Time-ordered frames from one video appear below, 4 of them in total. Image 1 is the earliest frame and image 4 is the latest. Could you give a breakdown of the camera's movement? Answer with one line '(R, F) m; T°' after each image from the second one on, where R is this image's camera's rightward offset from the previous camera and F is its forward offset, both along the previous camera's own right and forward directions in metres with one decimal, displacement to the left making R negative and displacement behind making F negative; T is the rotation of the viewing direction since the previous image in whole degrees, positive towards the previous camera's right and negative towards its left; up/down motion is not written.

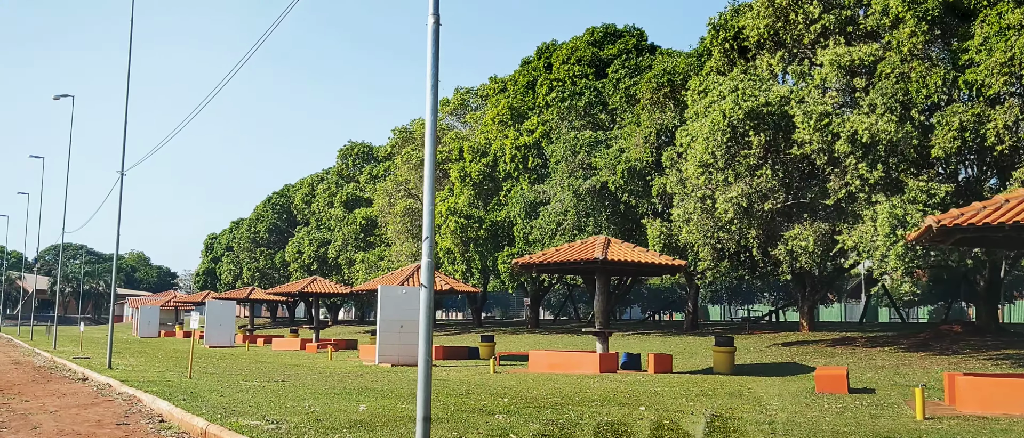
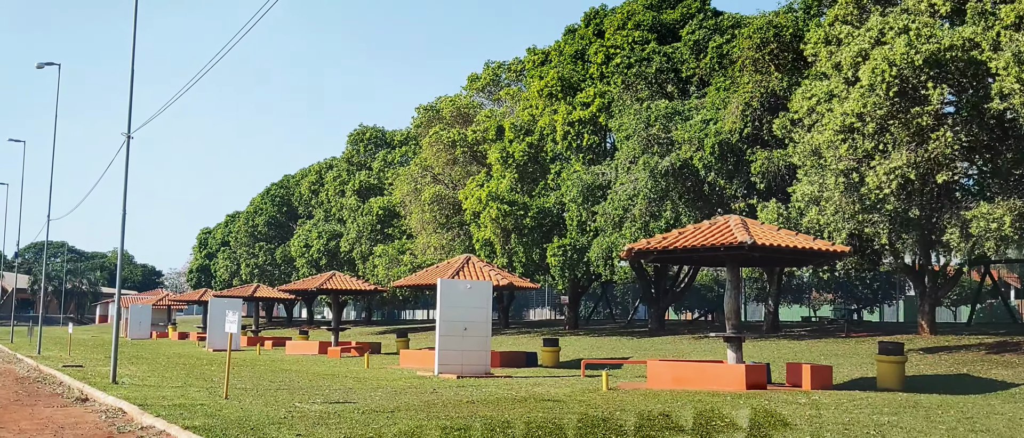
(-2.7, +5.7) m; +1°
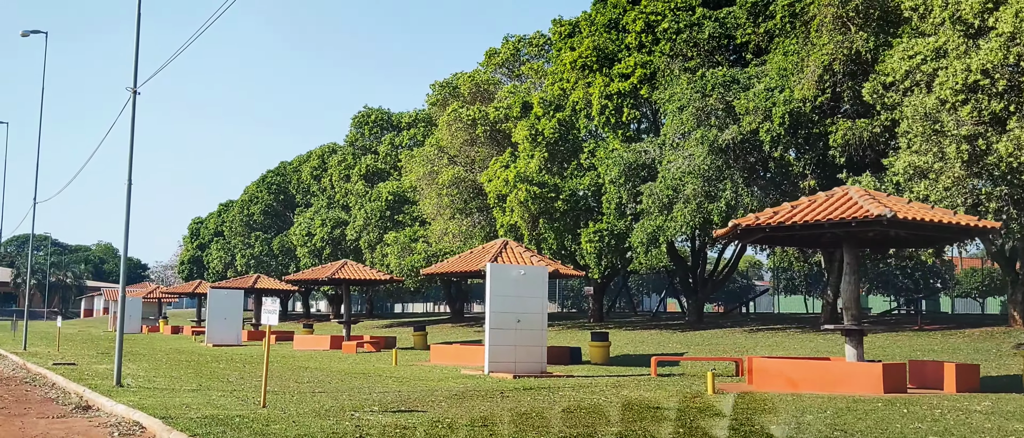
(-1.7, +3.5) m; +1°
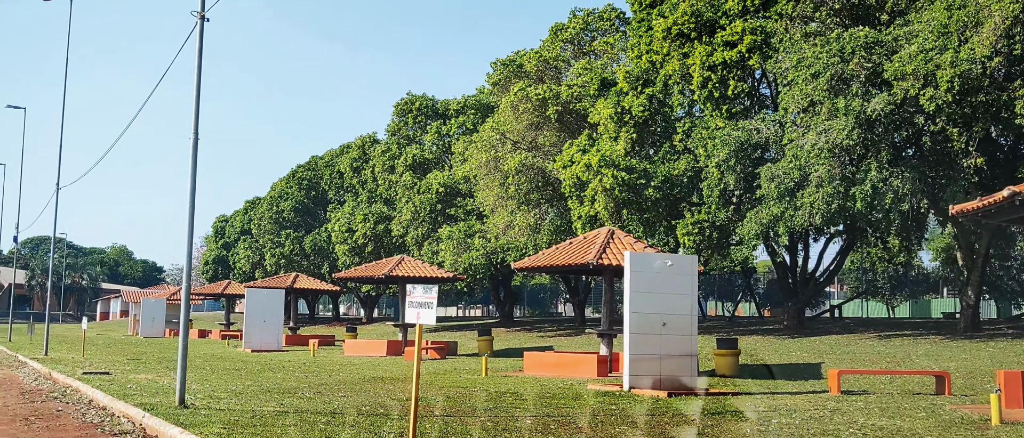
(-2.4, +4.6) m; -1°
